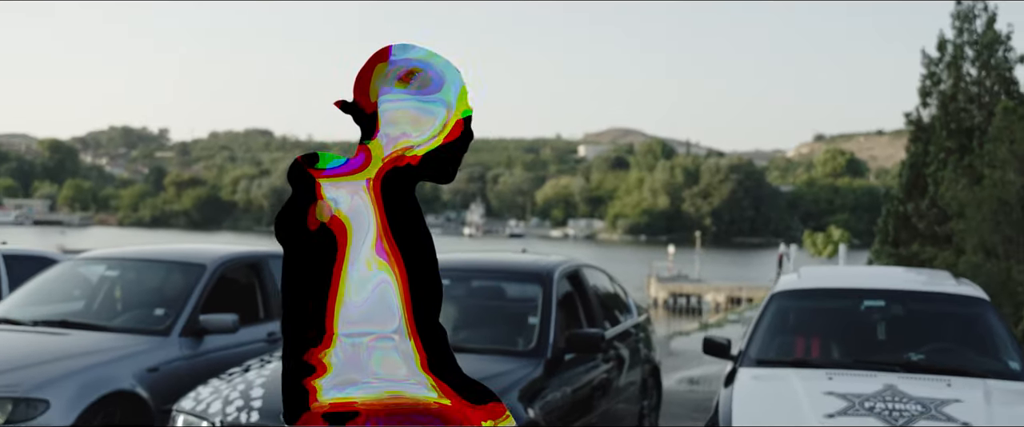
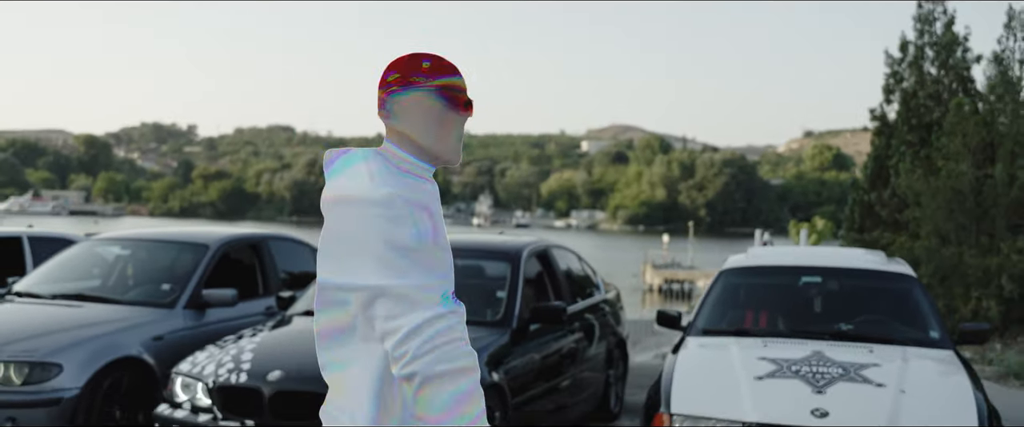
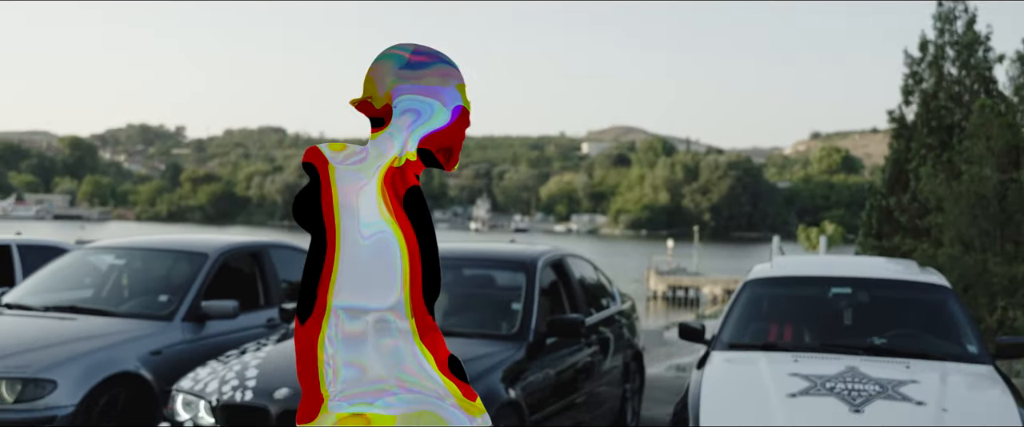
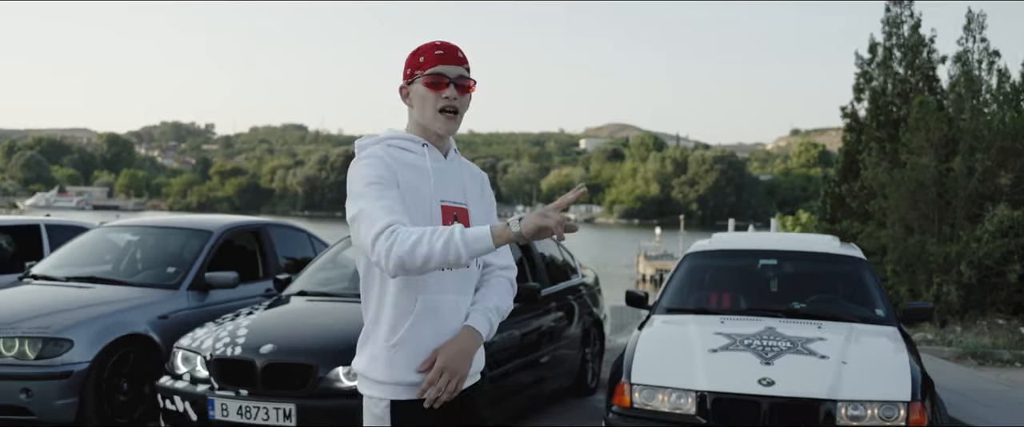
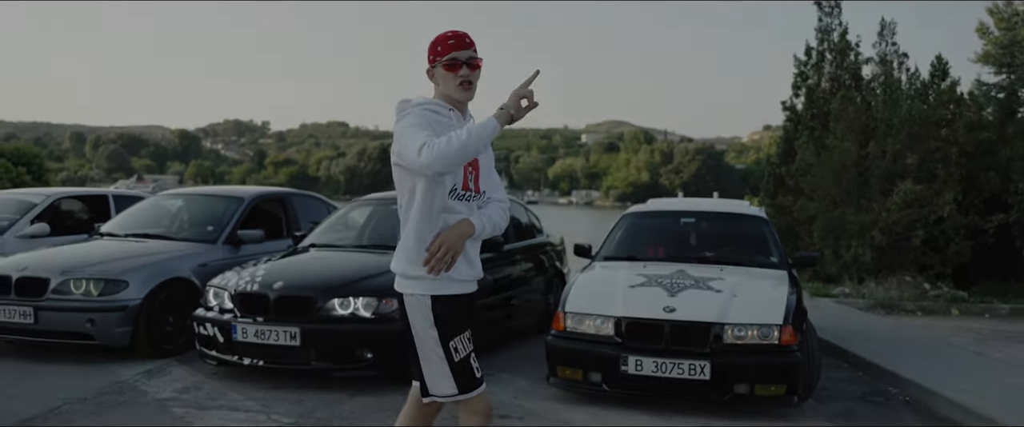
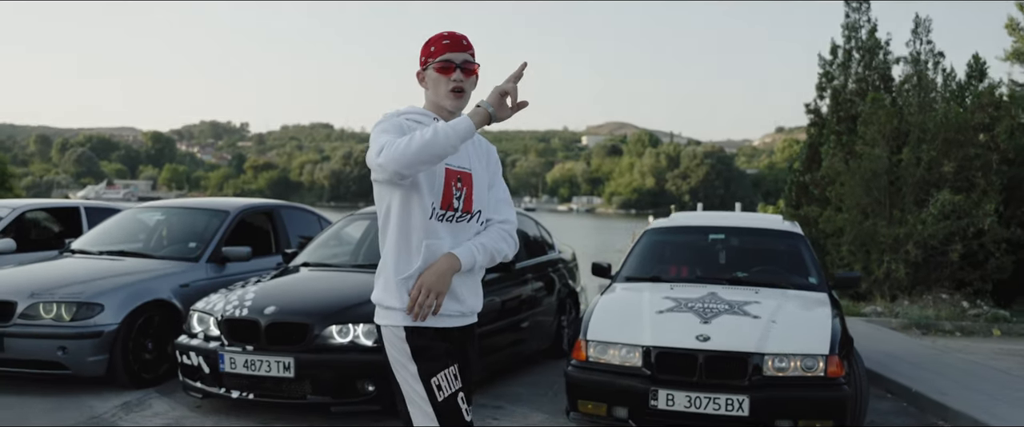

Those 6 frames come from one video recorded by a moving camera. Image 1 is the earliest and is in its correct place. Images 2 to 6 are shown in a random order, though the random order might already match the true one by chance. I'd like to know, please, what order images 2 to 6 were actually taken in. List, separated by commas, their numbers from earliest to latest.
3, 2, 4, 6, 5
